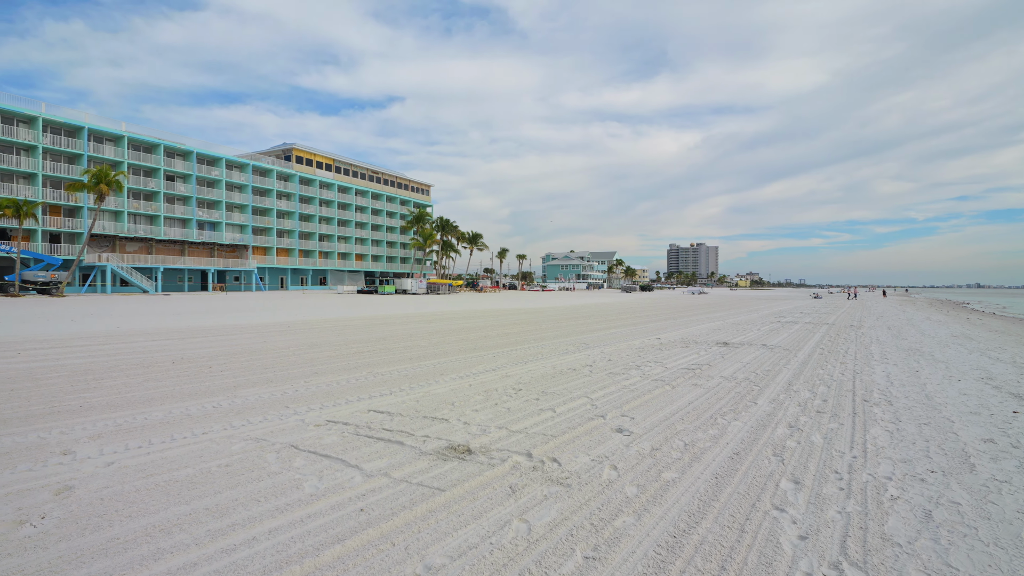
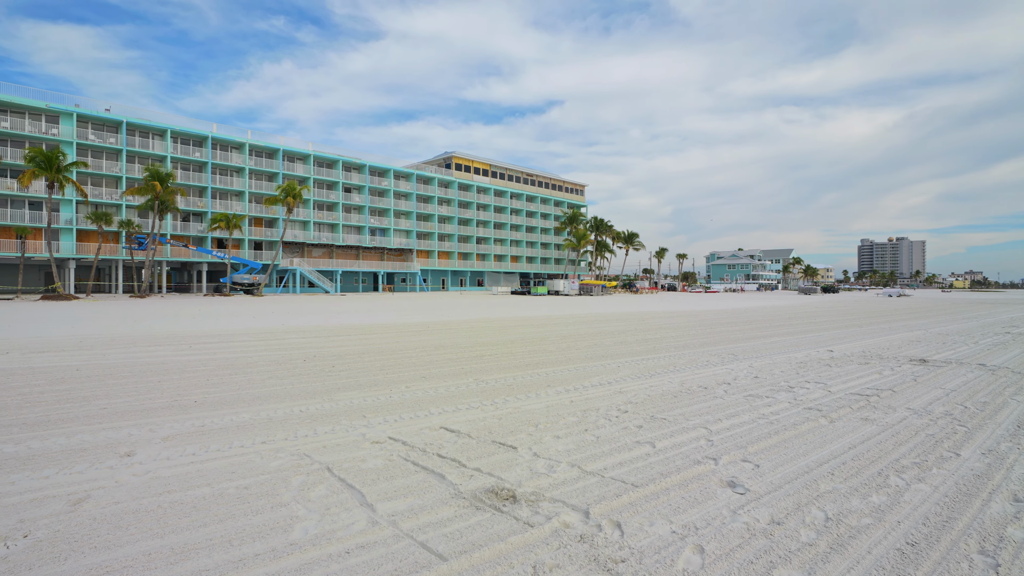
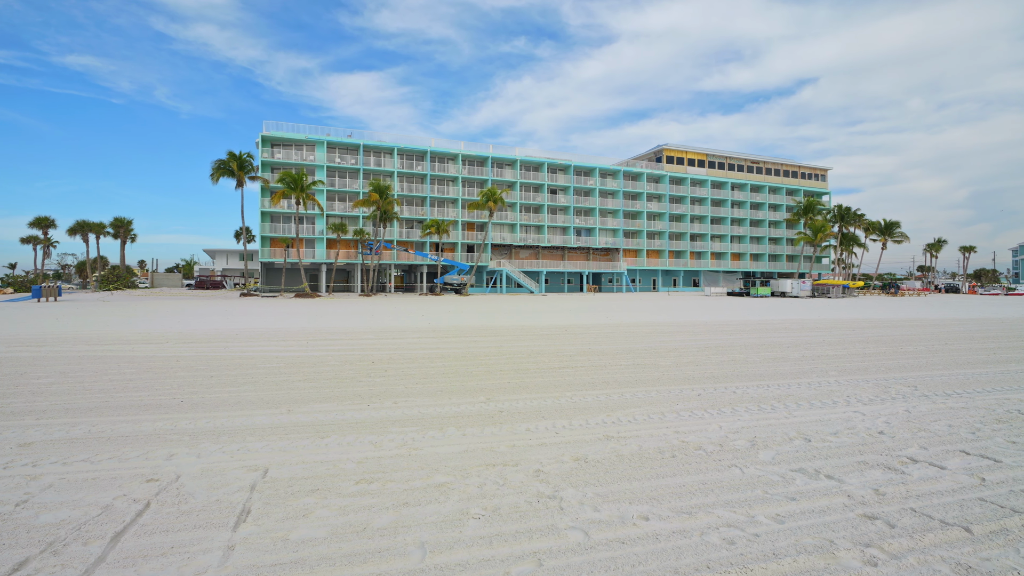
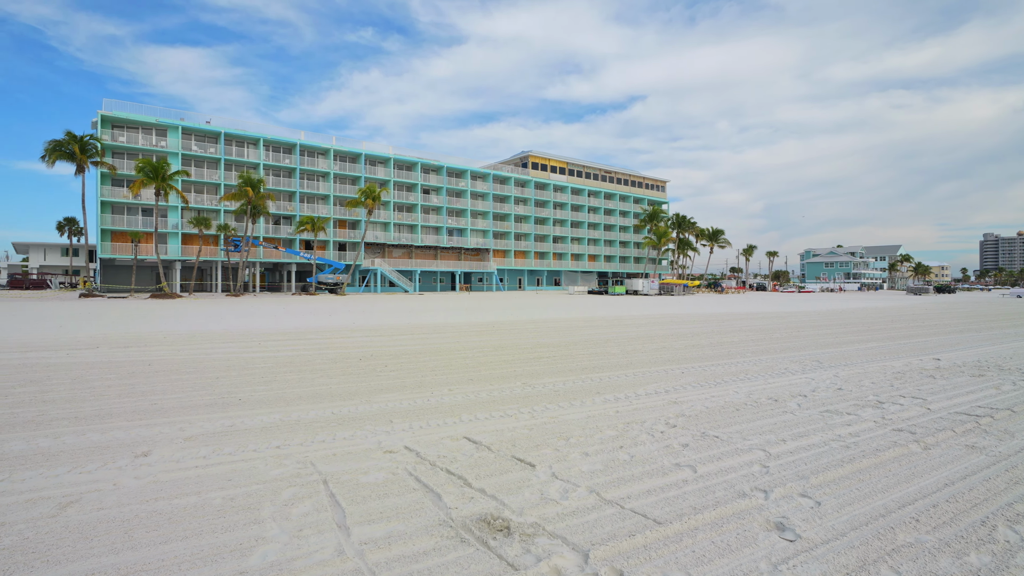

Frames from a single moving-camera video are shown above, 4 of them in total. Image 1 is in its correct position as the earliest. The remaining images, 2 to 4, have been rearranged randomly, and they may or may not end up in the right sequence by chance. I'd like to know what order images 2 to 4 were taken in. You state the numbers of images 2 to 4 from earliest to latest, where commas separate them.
2, 4, 3
